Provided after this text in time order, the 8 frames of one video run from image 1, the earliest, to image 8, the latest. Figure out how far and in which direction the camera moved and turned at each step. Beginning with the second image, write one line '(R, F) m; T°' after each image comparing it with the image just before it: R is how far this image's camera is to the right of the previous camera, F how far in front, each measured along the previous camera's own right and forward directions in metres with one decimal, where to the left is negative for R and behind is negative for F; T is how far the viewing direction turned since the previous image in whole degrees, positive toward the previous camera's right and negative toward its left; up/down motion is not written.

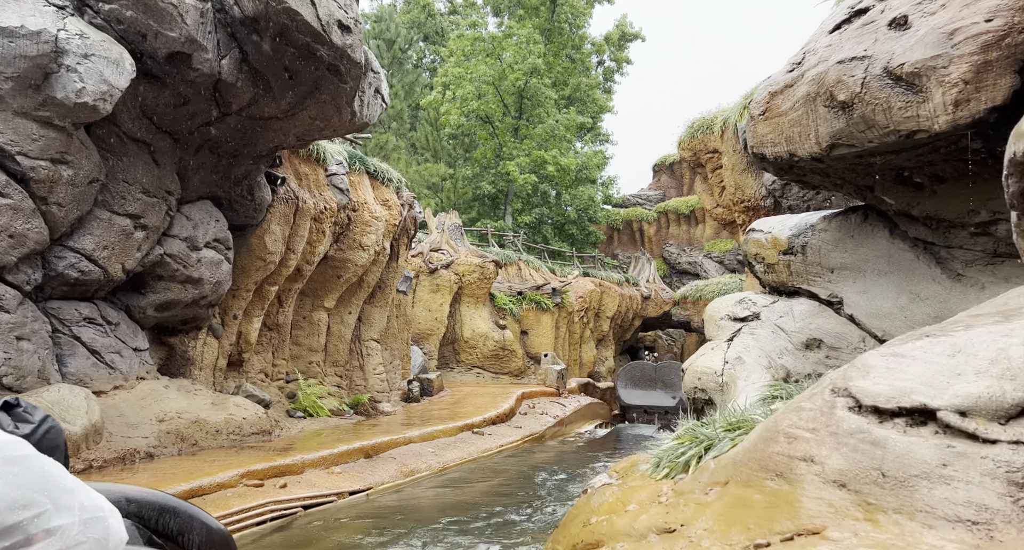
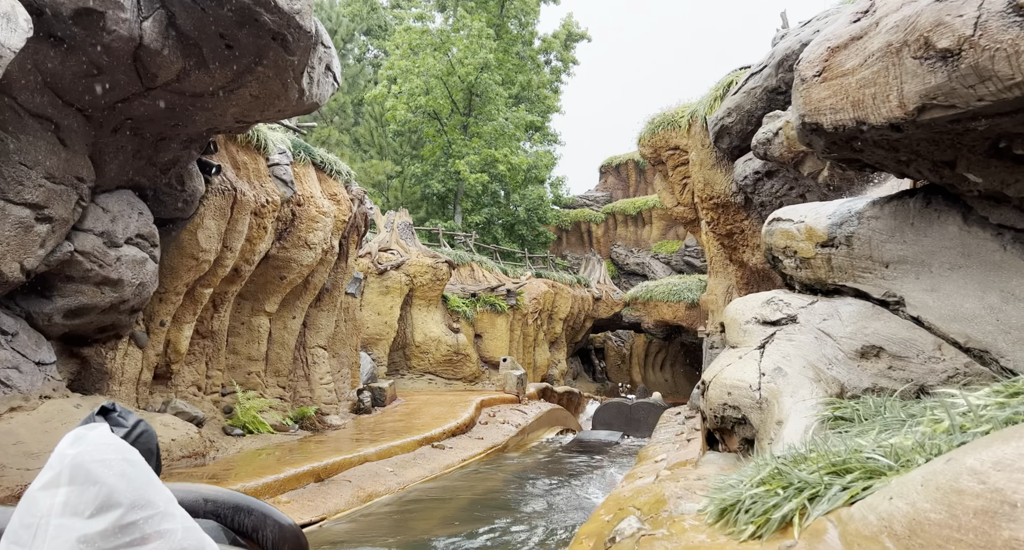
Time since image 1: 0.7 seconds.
(-0.2, +0.7) m; +5°
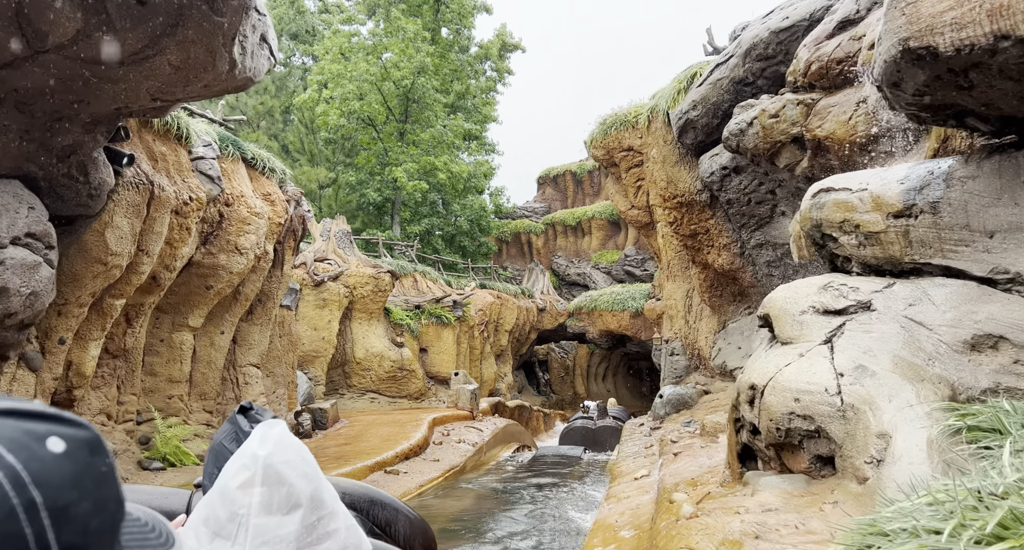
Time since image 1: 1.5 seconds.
(-0.3, +0.7) m; +6°
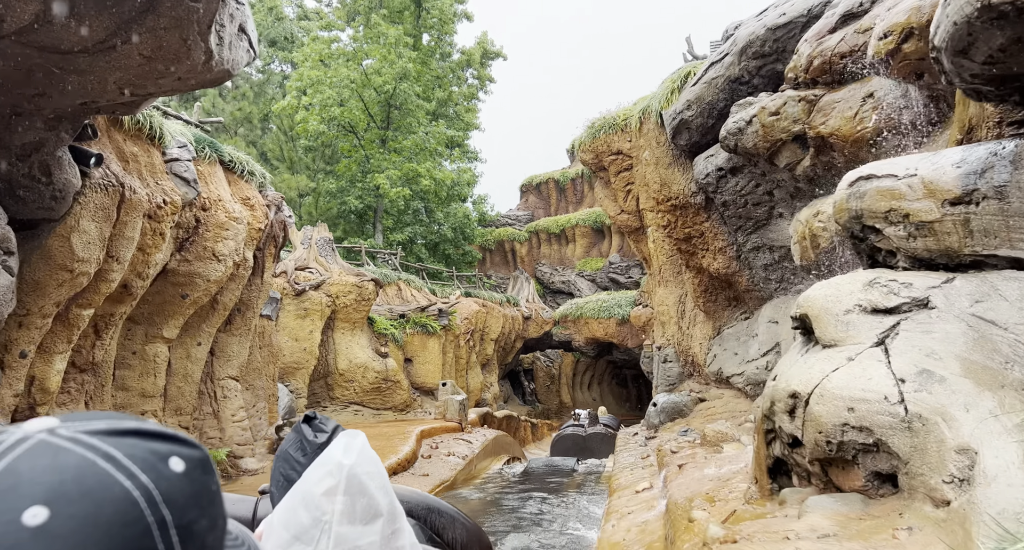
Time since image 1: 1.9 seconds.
(-0.1, +0.3) m; +2°
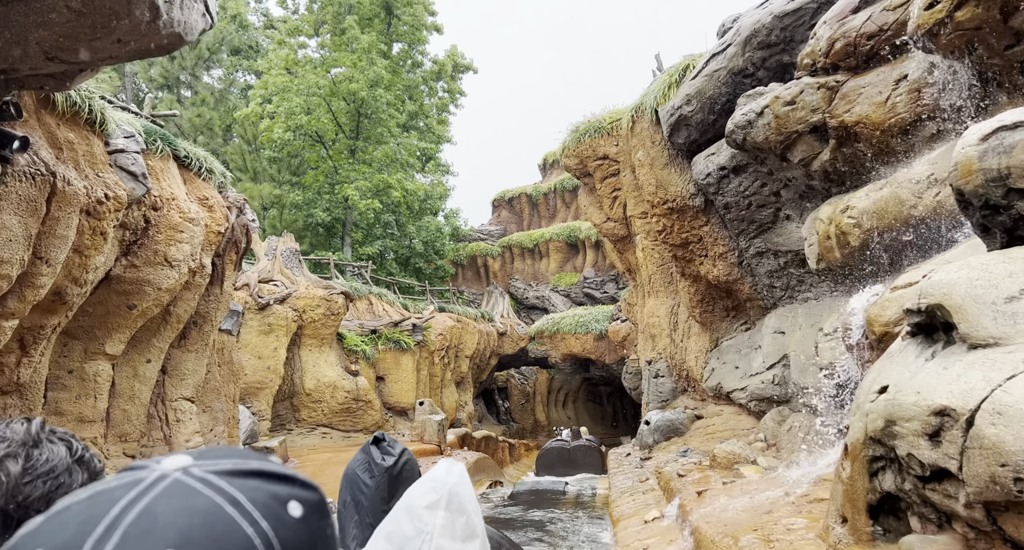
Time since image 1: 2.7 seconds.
(-0.2, +0.7) m; +3°
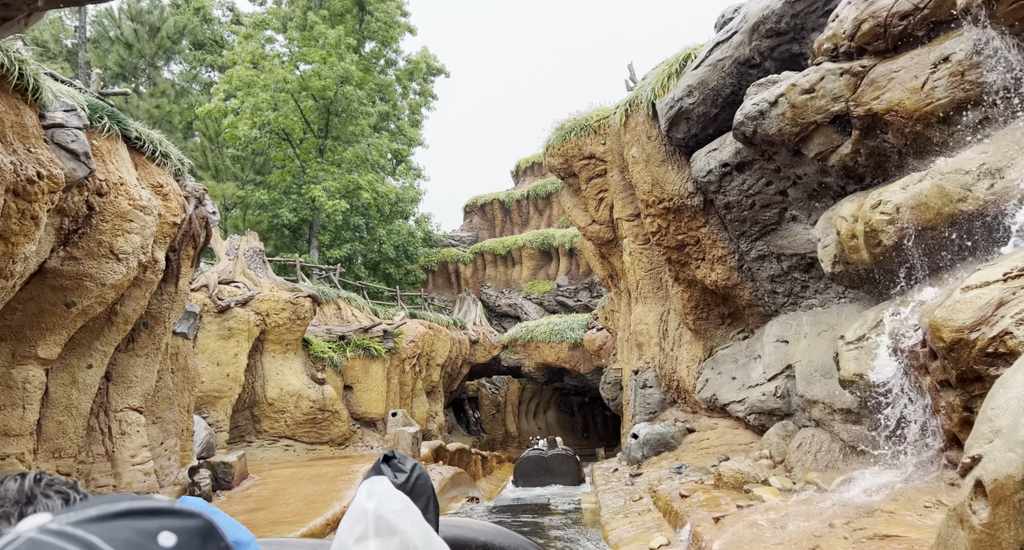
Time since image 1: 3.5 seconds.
(-0.2, +0.6) m; +3°
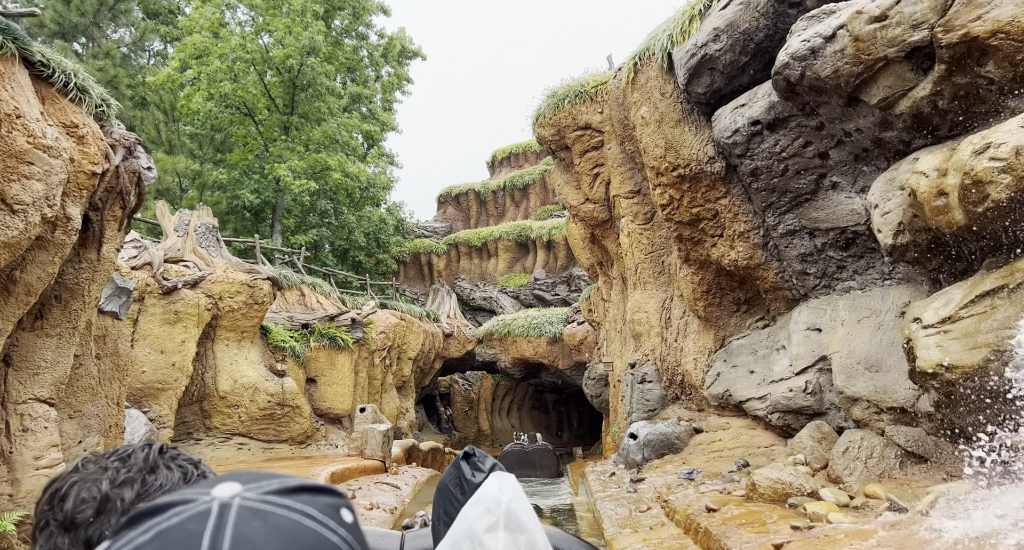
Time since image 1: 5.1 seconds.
(-0.2, +1.1) m; +3°
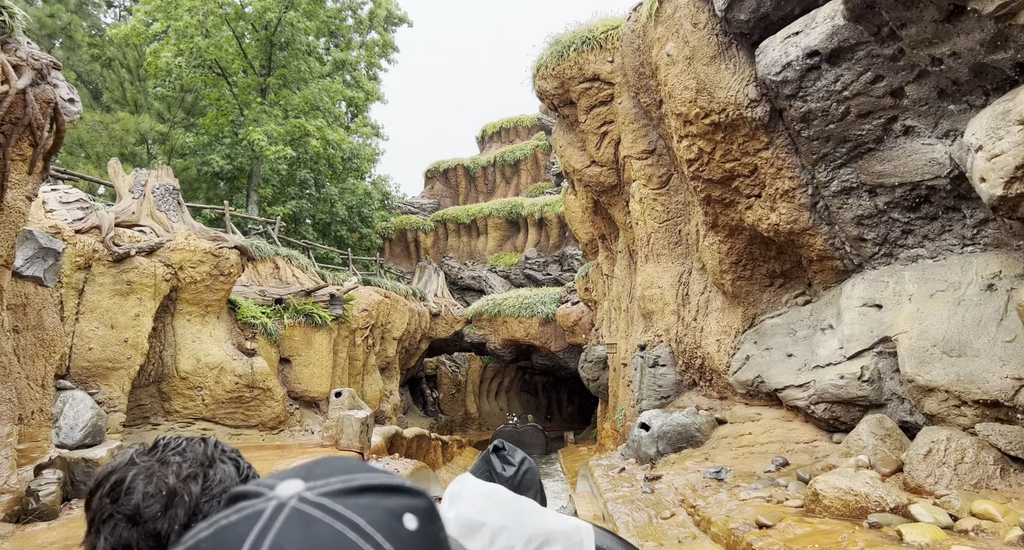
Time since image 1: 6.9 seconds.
(-0.1, +1.1) m; +1°
